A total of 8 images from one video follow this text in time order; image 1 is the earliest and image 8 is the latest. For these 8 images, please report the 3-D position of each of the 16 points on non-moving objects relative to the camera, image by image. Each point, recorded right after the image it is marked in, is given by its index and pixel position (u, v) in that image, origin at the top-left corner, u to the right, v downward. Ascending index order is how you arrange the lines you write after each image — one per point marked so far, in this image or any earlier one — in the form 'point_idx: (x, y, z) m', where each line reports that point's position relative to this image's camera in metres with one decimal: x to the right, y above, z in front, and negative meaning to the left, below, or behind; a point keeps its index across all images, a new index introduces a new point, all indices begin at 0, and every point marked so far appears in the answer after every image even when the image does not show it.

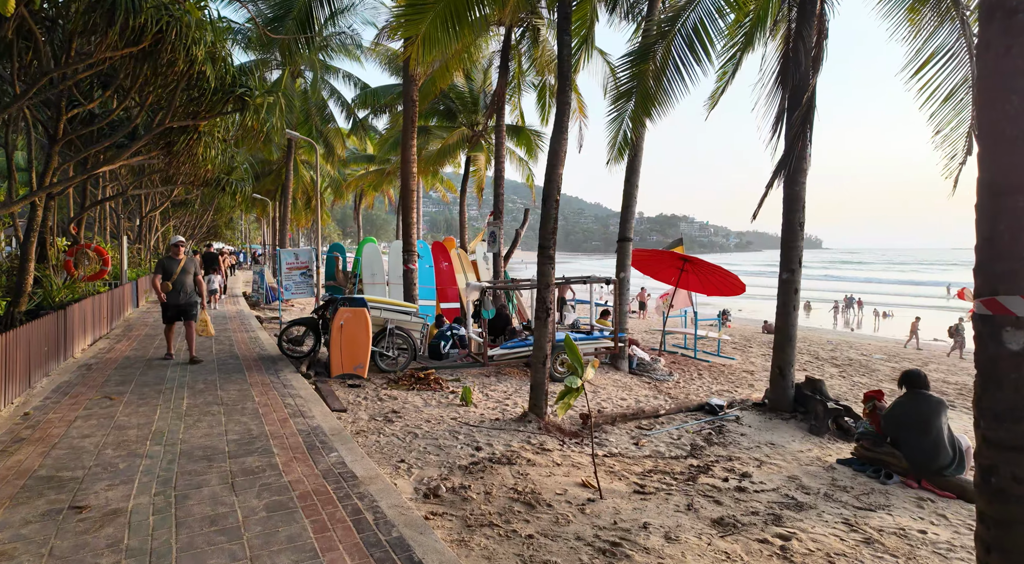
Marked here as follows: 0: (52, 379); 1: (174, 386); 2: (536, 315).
0: (-5.3, -1.1, +7.1) m
1: (-3.6, -1.1, +6.6) m
2: (+0.2, -0.3, +5.9) m
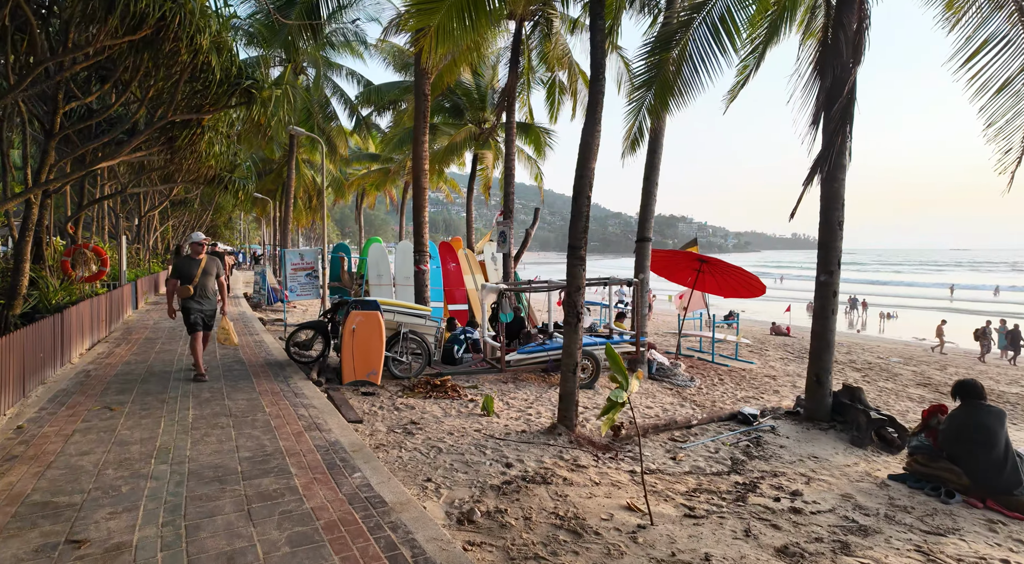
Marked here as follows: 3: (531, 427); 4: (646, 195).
0: (-5.0, -1.1, +6.7) m
1: (-3.4, -1.2, +6.2) m
2: (+0.5, -0.3, +5.5) m
3: (+0.2, -1.4, +5.9) m
4: (+2.2, +1.5, +10.2) m
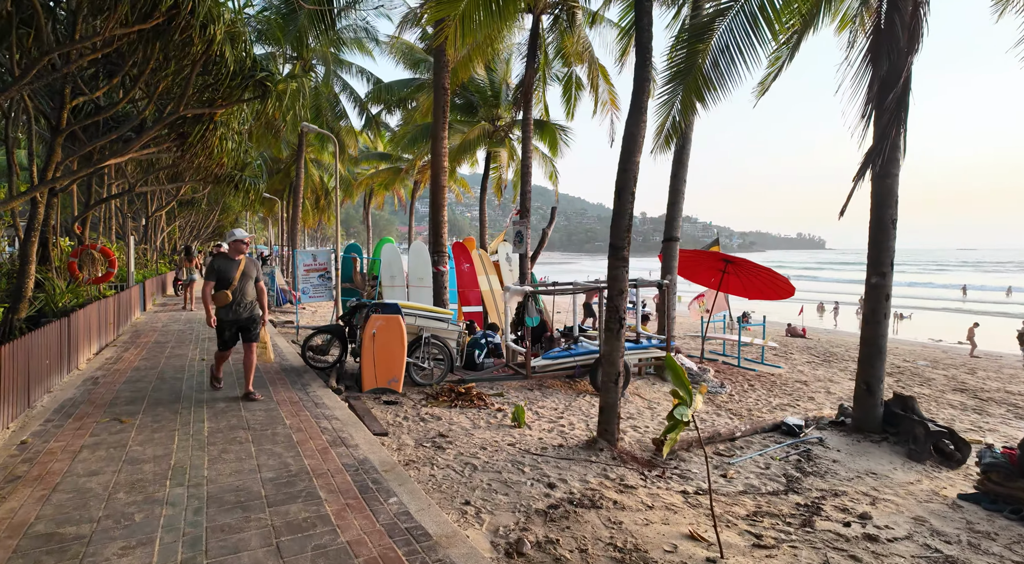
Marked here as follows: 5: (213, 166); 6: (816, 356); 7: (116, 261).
0: (-4.7, -1.2, +6.3) m
1: (-3.0, -1.2, +5.9) m
2: (+0.8, -0.4, +5.1) m
3: (+0.5, -1.4, +5.5) m
4: (+2.6, +1.5, +9.8) m
5: (-5.1, +2.0, +10.5) m
6: (+6.9, -1.7, +14.0) m
7: (-7.2, +0.4, +11.2) m
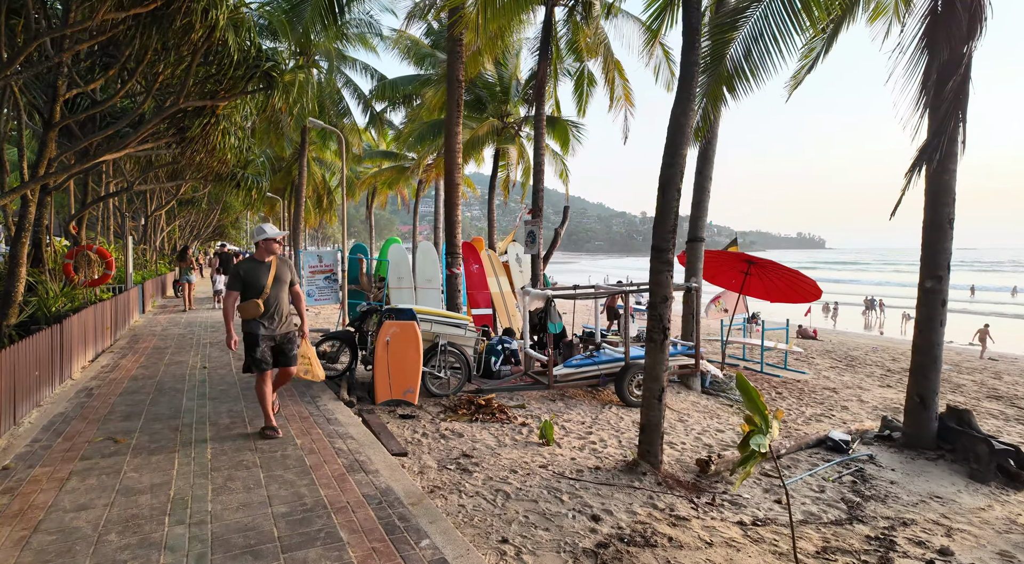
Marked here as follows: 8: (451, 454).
0: (-4.4, -1.2, +5.9) m
1: (-2.8, -1.2, +5.4) m
2: (+1.1, -0.4, +4.7) m
3: (+0.8, -1.5, +5.0) m
4: (+2.9, +1.4, +9.4) m
5: (-4.9, +1.9, +10.1) m
6: (+7.2, -1.7, +13.5) m
7: (-7.0, +0.3, +10.8) m
8: (-0.5, -1.4, +5.1) m
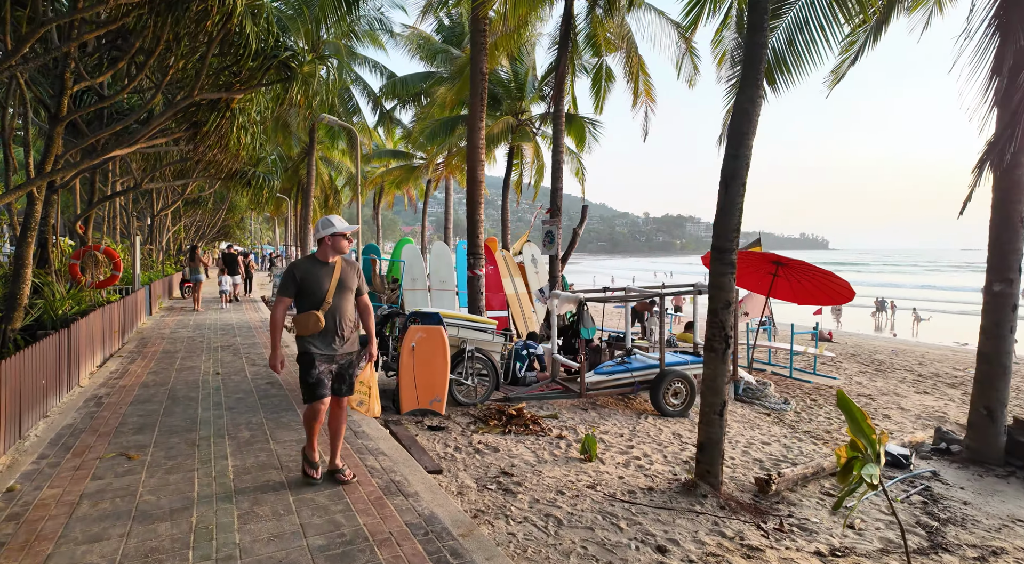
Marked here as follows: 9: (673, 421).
0: (-4.1, -1.2, +5.5) m
1: (-2.5, -1.3, +5.0) m
2: (+1.4, -0.4, +4.3) m
3: (+1.1, -1.5, +4.7) m
4: (+3.2, +1.4, +9.0) m
5: (-4.5, +1.9, +9.7) m
6: (+7.6, -1.8, +13.1) m
7: (-6.6, +0.3, +10.4) m
8: (-0.2, -1.5, +4.7) m
9: (+1.8, -1.6, +7.0) m
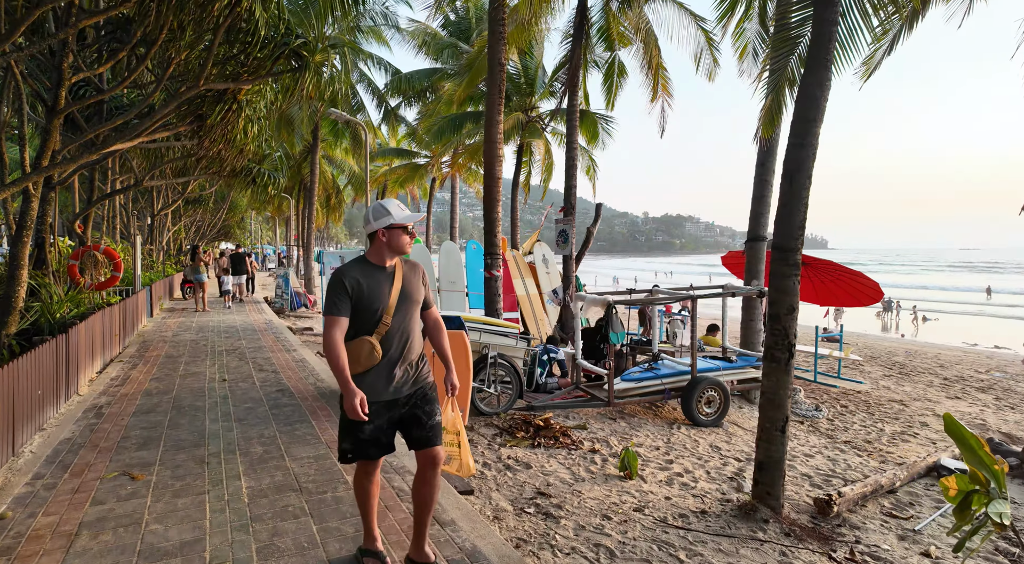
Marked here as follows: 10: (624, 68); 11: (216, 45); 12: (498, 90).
0: (-3.8, -1.3, +5.1) m
1: (-2.2, -1.3, +4.6) m
2: (+1.7, -0.5, +3.9) m
3: (+1.4, -1.5, +4.3) m
4: (+3.5, +1.4, +8.6) m
5: (-4.3, +1.9, +9.3) m
6: (+7.8, -1.8, +12.7) m
7: (-6.4, +0.3, +10.0) m
8: (+0.1, -1.5, +4.4) m
9: (+2.1, -1.6, +6.6) m
10: (+2.7, +5.1, +14.7) m
11: (-3.1, +2.5, +6.4) m
12: (-0.2, +2.6, +8.3) m
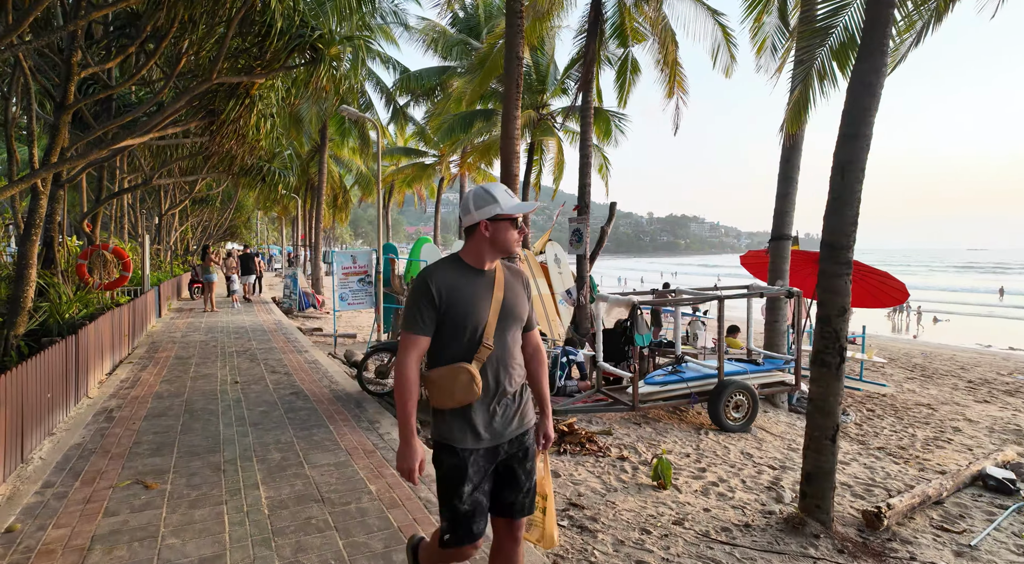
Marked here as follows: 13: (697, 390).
0: (-3.6, -1.3, +4.9) m
1: (-2.0, -1.3, +4.4) m
2: (+1.9, -0.5, +3.7) m
3: (+1.6, -1.5, +4.1) m
4: (+3.7, +1.4, +8.4) m
5: (-4.0, +1.9, +9.1) m
6: (+8.1, -1.8, +12.5) m
7: (-6.1, +0.3, +9.9) m
8: (+0.3, -1.5, +4.1) m
9: (+2.3, -1.6, +6.4) m
10: (+3.0, +5.1, +14.4) m
11: (-2.8, +2.5, +6.2) m
12: (0.0, +2.6, +8.1) m
13: (+2.0, -1.2, +6.8) m
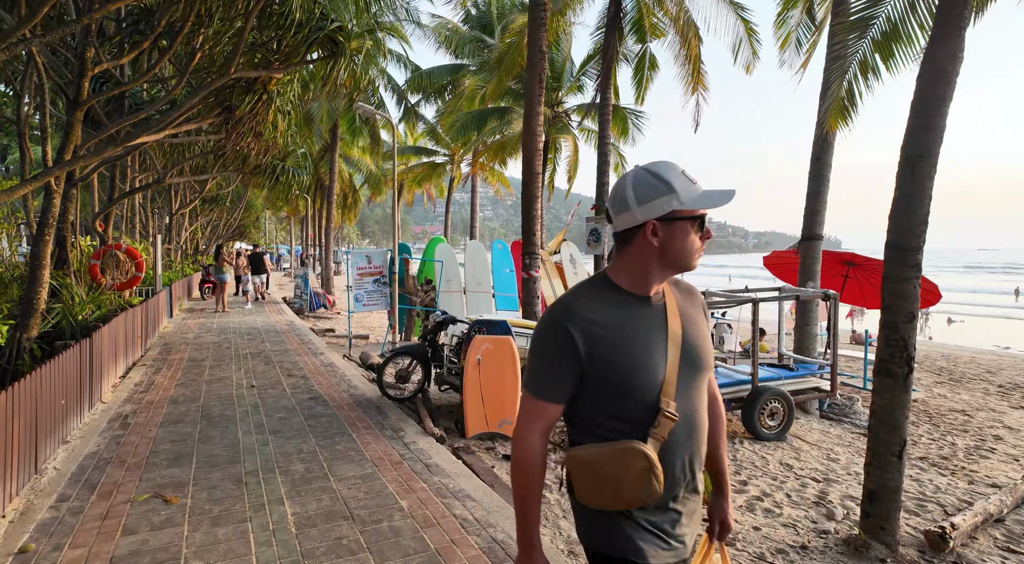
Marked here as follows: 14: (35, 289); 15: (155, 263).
0: (-3.4, -1.3, +4.7) m
1: (-1.7, -1.3, +4.2) m
2: (+2.1, -0.5, +3.4) m
3: (+1.8, -1.6, +3.8) m
4: (+4.0, +1.3, +8.1) m
5: (-3.7, +1.9, +8.9) m
6: (+8.4, -1.8, +12.1) m
7: (-5.8, +0.3, +9.7) m
8: (+0.5, -1.5, +3.9) m
9: (+2.6, -1.6, +6.1) m
10: (+3.3, +5.1, +14.2) m
11: (-2.6, +2.4, +6.0) m
12: (+0.3, +2.6, +7.8) m
13: (+2.3, -1.2, +6.5) m
14: (-4.8, -0.1, +6.2) m
15: (-7.1, +0.4, +12.3) m
